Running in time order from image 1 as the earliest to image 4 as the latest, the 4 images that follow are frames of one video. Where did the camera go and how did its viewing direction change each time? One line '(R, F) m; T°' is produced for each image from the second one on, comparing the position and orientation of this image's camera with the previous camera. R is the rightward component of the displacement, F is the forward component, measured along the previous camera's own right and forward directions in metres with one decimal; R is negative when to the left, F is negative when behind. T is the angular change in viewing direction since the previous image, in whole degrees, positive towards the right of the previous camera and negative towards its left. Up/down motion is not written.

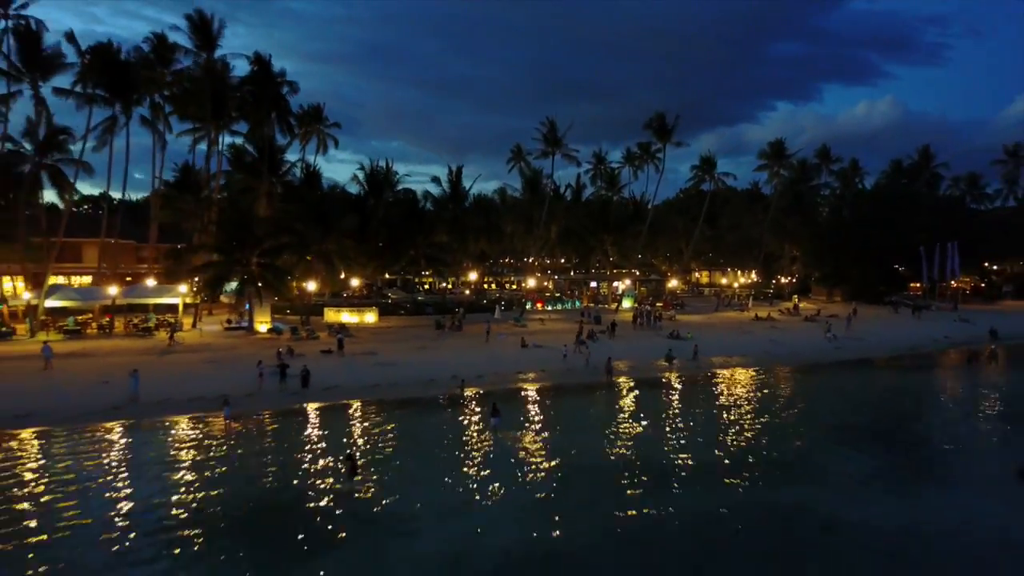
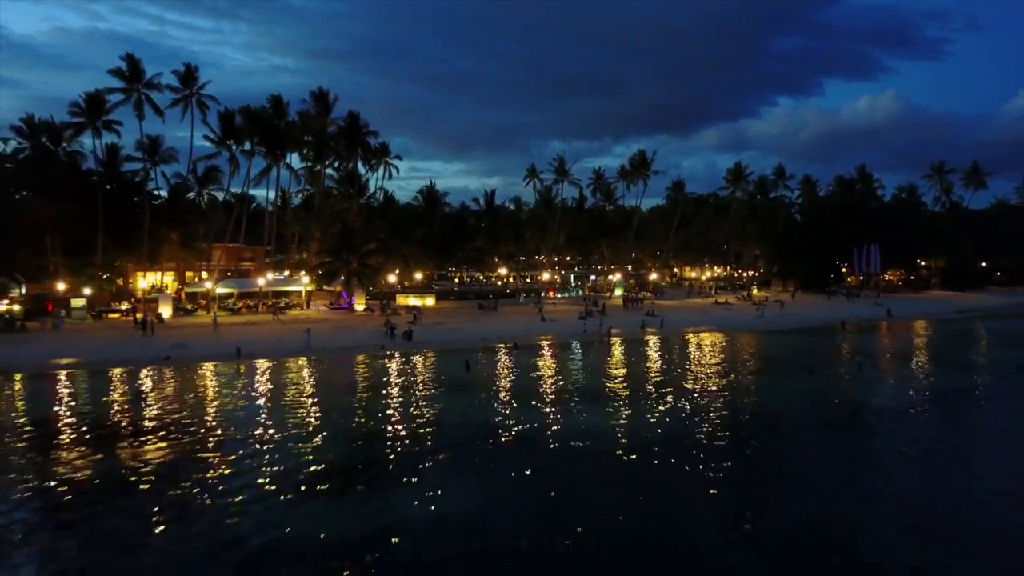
(-1.3, -13.7) m; 0°
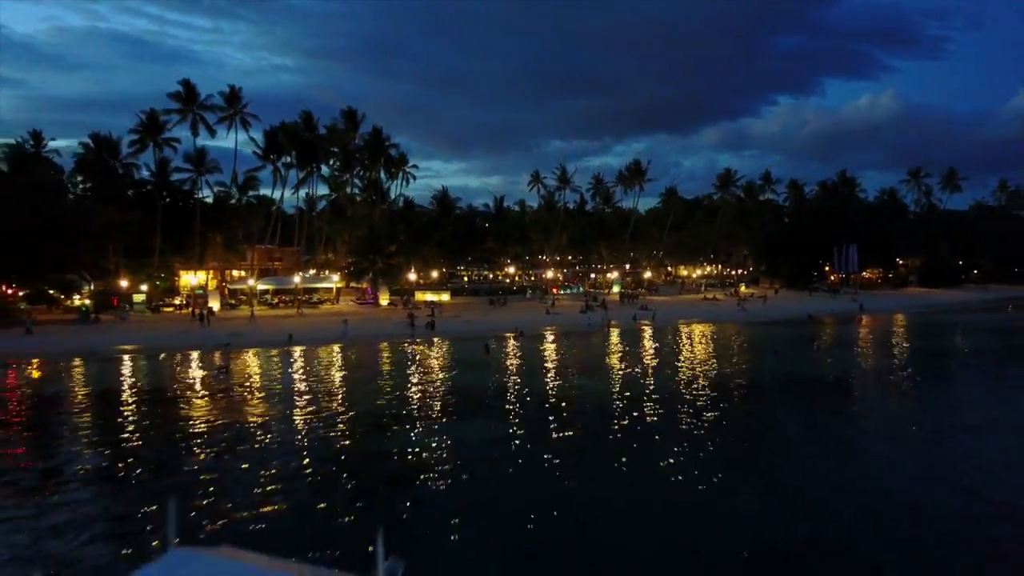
(-0.6, -5.4) m; 0°
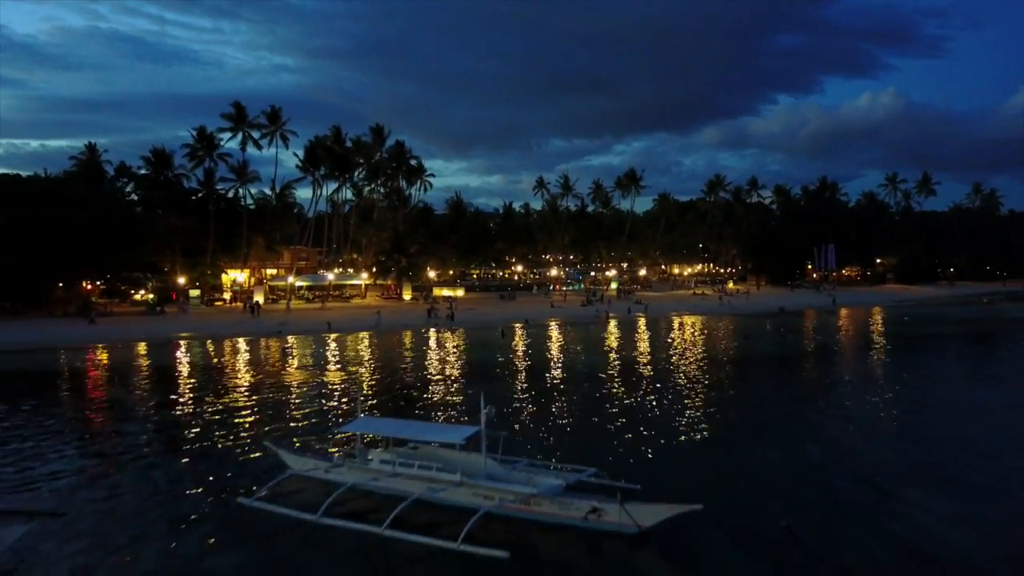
(-0.6, -6.4) m; 0°
